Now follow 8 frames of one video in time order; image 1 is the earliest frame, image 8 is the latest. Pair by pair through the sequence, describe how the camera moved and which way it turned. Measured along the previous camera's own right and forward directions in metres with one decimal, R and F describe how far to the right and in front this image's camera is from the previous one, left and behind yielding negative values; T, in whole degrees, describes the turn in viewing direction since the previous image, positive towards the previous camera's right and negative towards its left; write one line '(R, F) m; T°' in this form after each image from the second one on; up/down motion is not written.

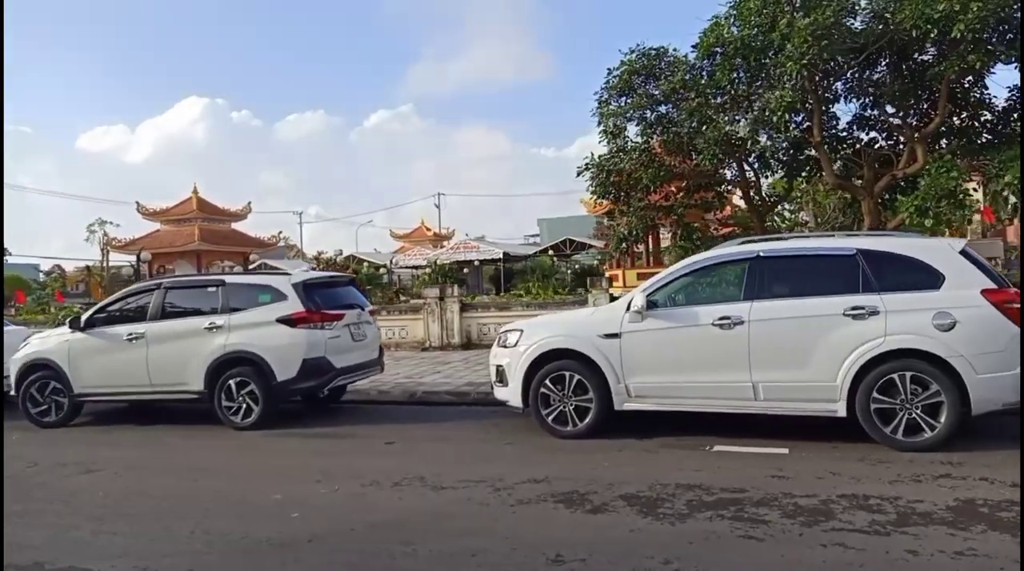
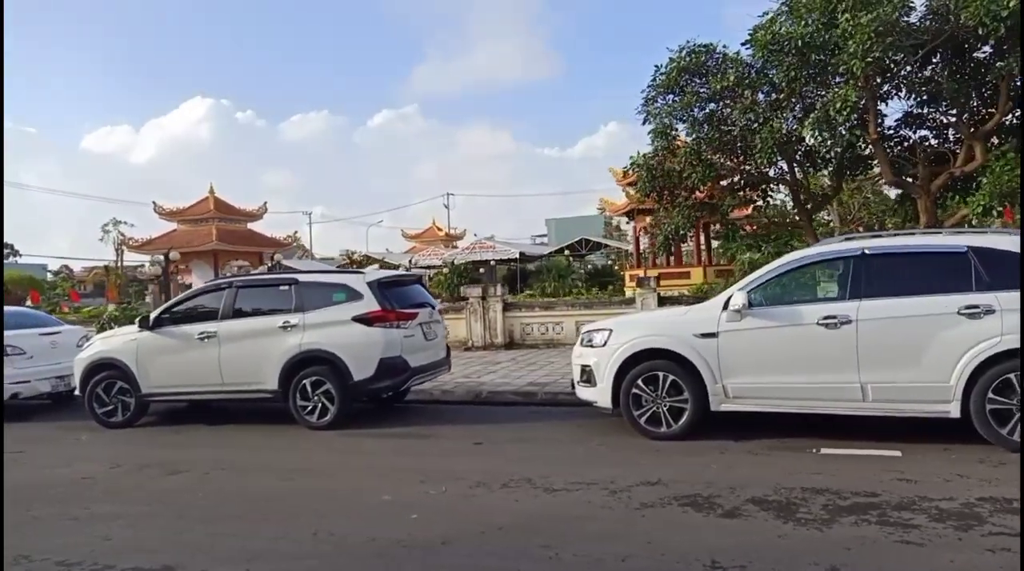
(-0.9, +0.1) m; 0°
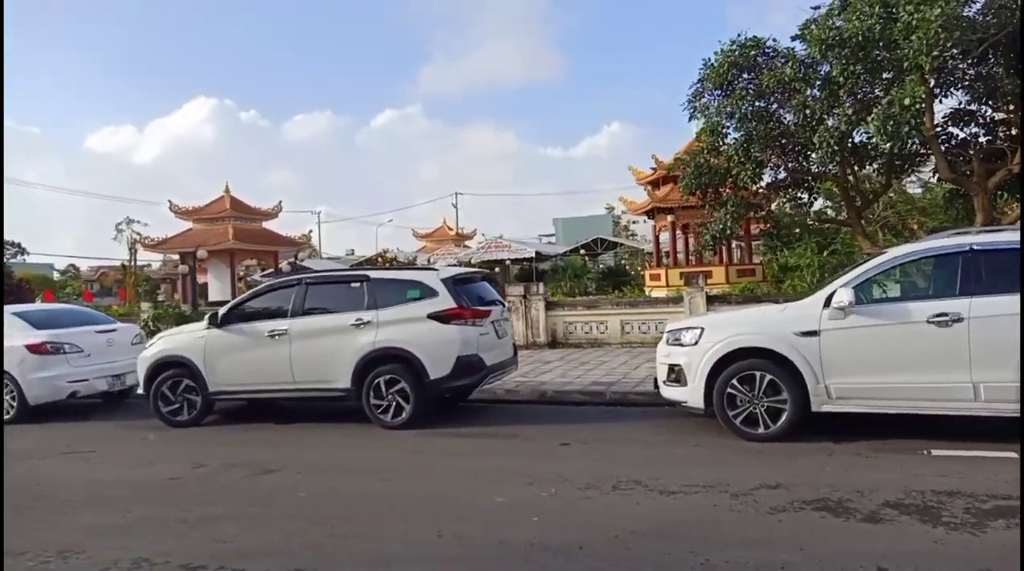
(-0.9, +0.2) m; 0°
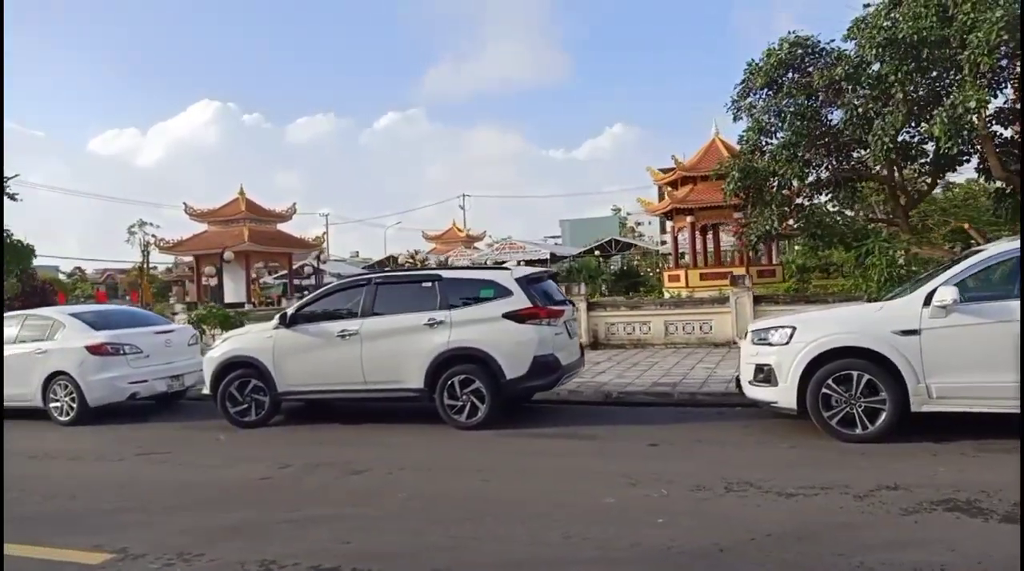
(-0.8, +0.1) m; 0°
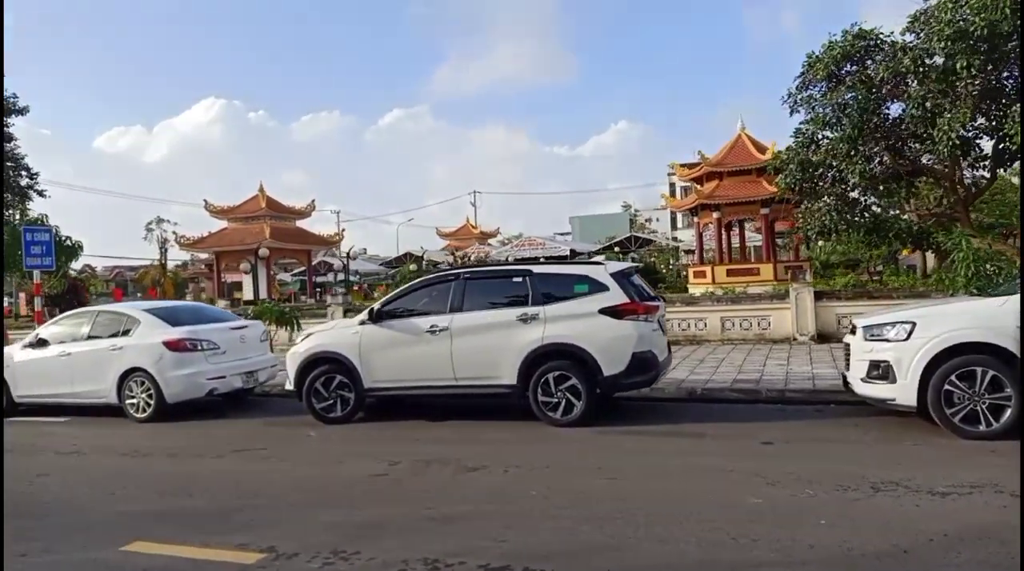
(-1.0, +0.1) m; -1°
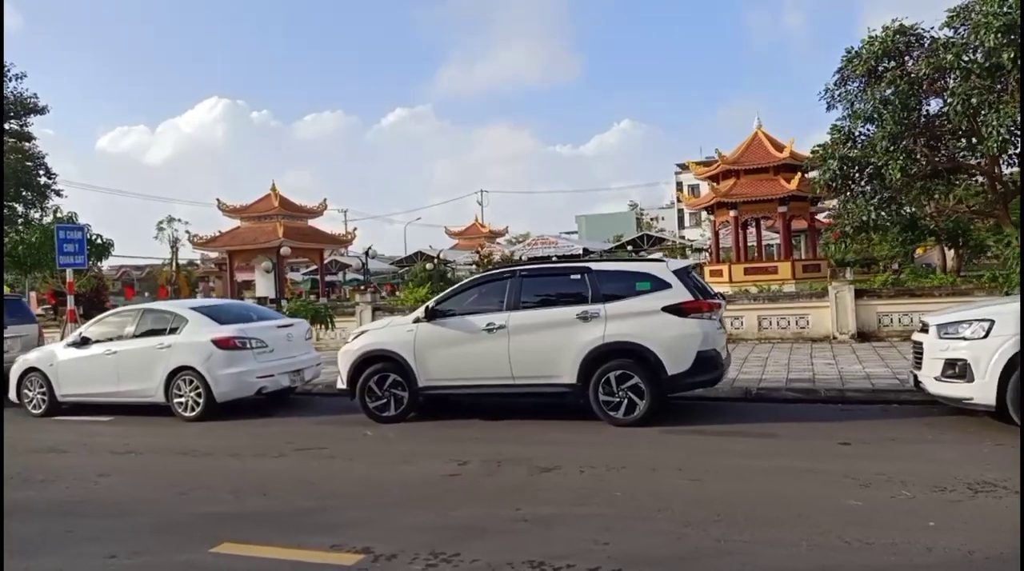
(-0.7, +0.1) m; 0°
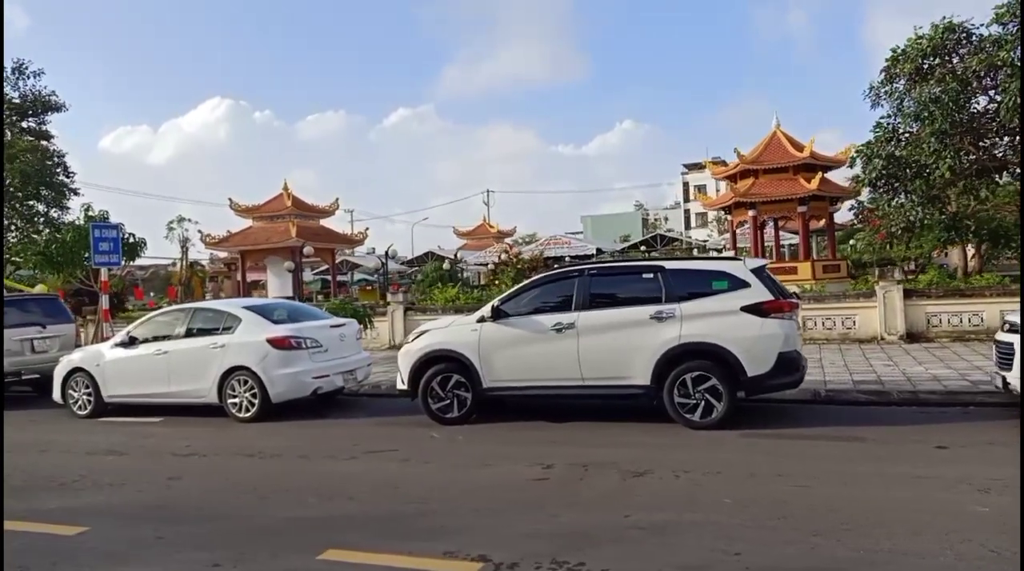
(-0.8, +0.2) m; 0°
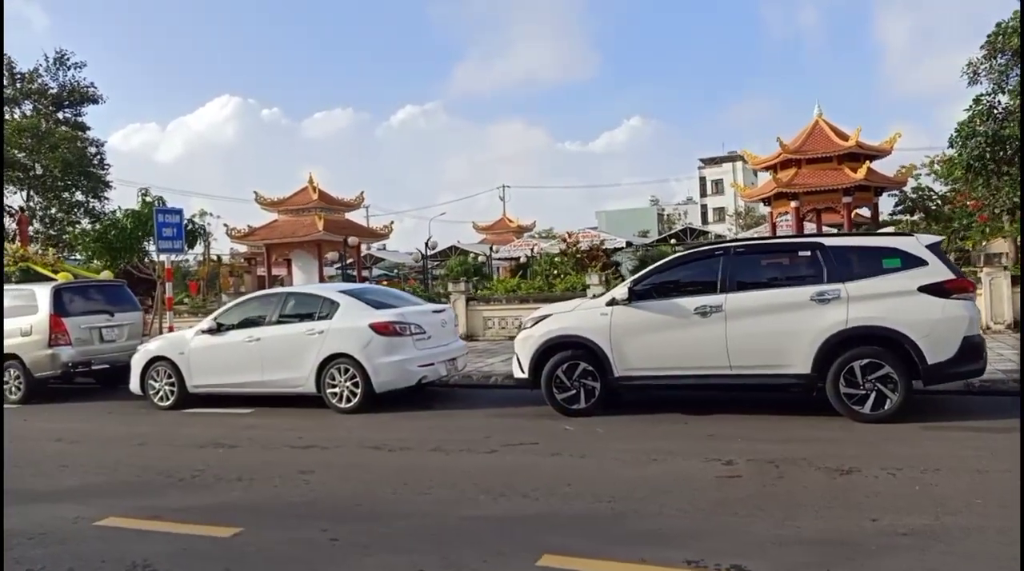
(-1.4, +0.7) m; -1°
